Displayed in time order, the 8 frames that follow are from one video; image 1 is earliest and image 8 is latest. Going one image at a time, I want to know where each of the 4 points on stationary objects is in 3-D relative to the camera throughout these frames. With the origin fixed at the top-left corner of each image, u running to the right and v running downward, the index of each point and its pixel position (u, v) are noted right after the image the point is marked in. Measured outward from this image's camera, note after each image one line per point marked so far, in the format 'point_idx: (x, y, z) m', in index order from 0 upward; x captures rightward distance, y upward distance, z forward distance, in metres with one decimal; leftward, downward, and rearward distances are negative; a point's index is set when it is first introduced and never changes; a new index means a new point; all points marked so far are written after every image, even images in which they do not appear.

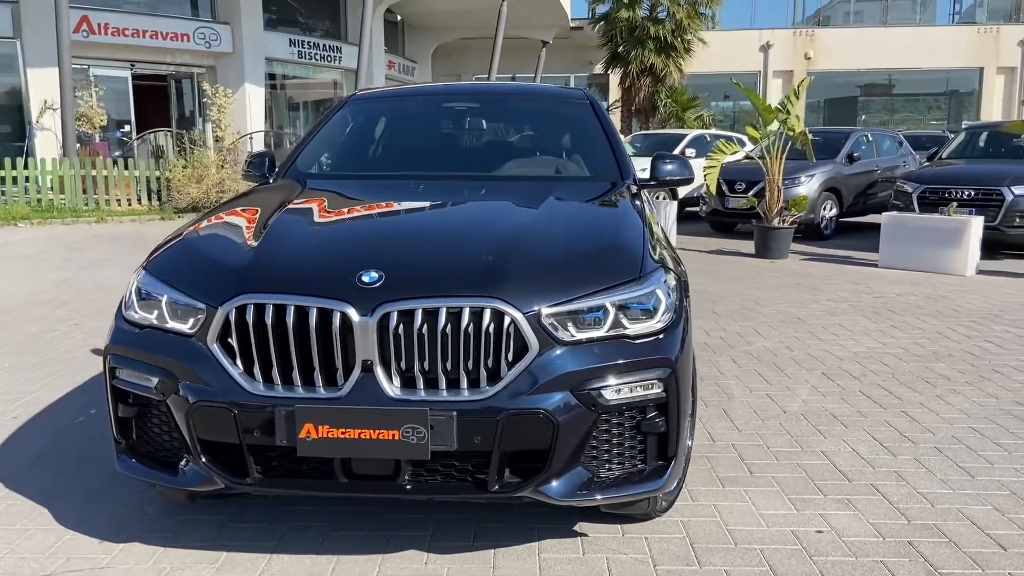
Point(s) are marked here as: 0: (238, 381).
0: (-0.8, -0.3, +2.6) m
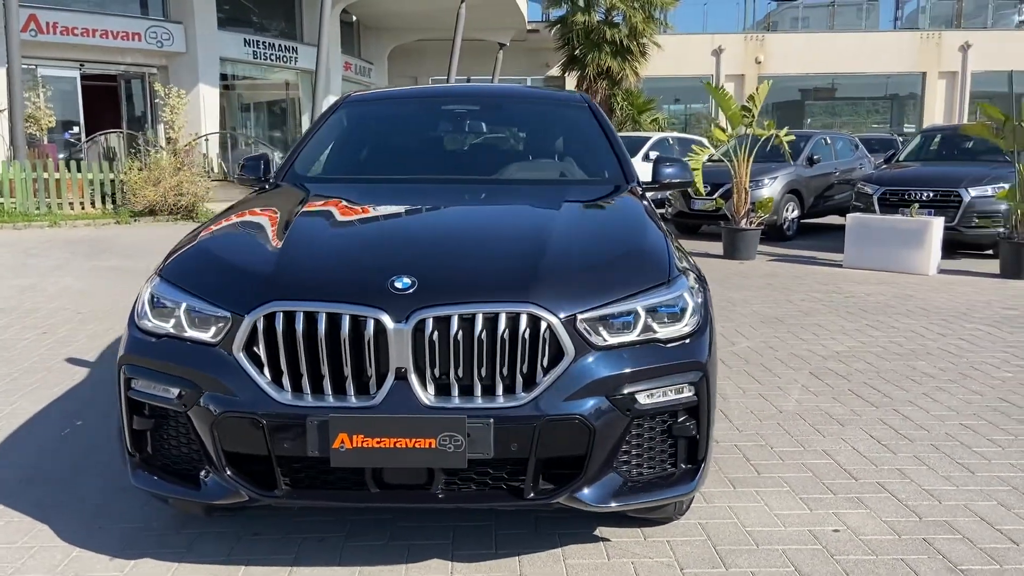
0: (-0.7, -0.3, +2.5) m
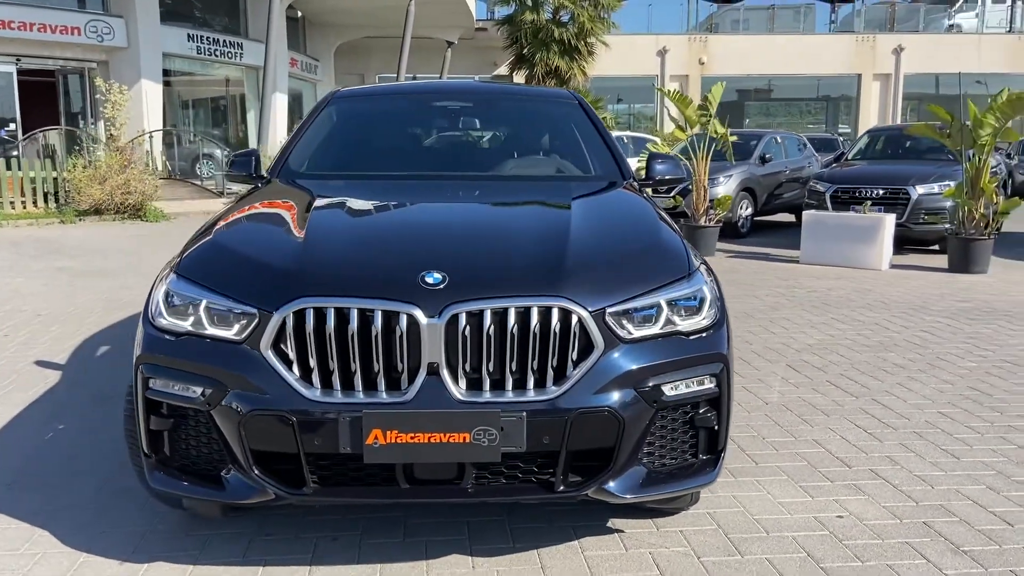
0: (-0.6, -0.3, +2.5) m
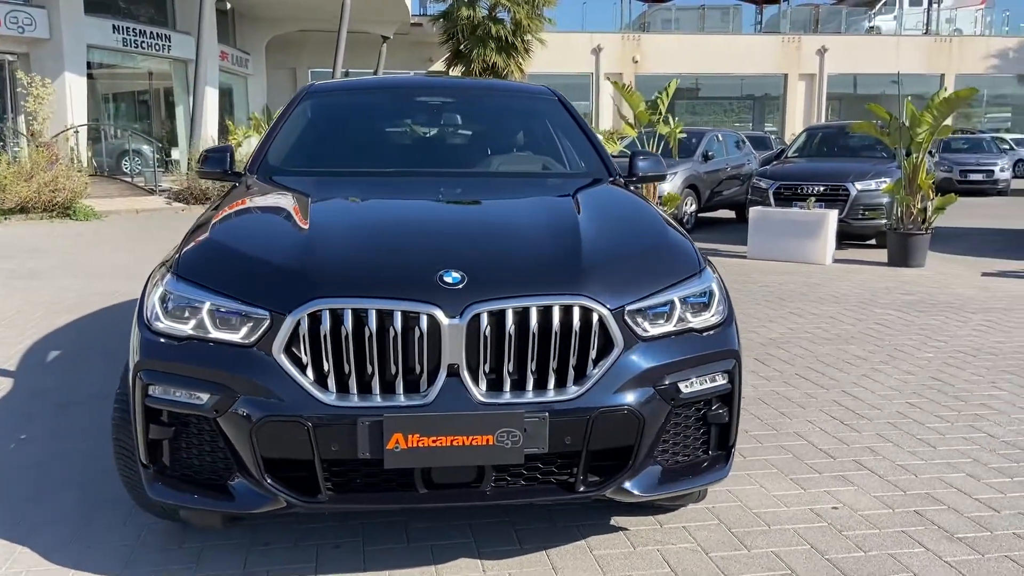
0: (-0.6, -0.3, +2.4) m
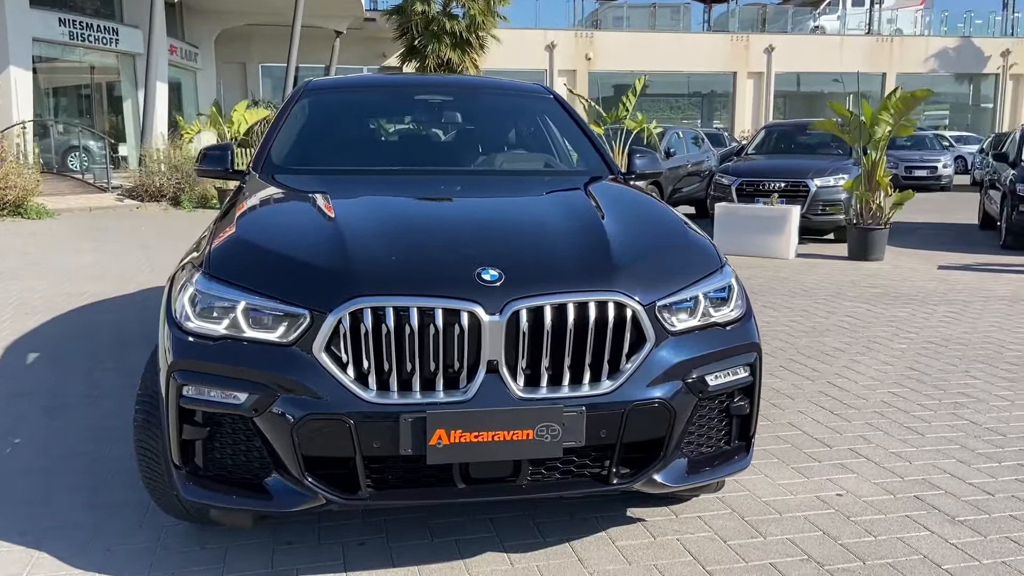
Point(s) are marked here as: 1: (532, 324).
0: (-0.5, -0.3, +2.4) m
1: (+0.1, -0.1, +2.5) m
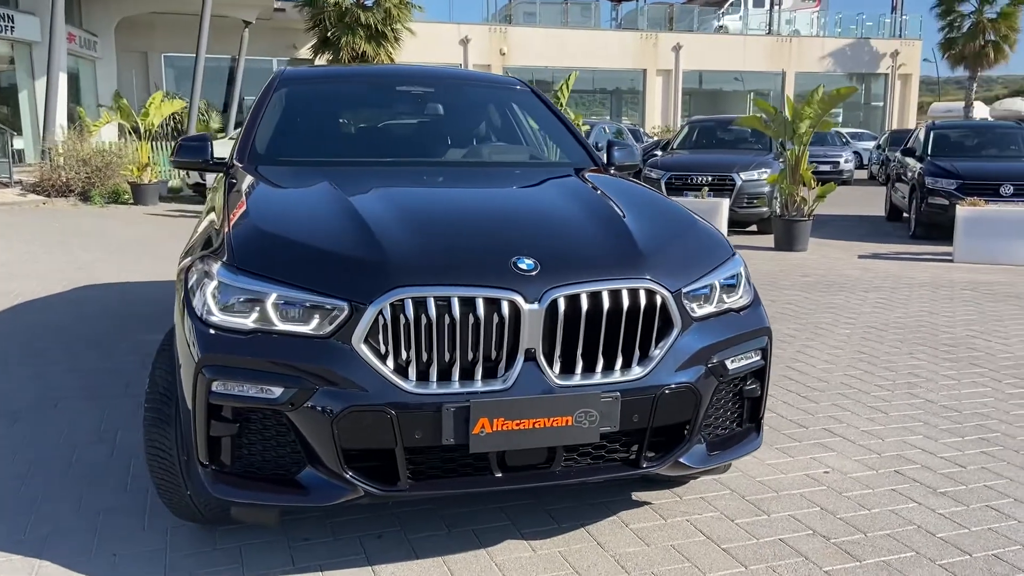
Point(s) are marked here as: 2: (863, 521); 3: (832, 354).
0: (-0.3, -0.3, +2.4) m
1: (+0.2, -0.1, +2.5) m
2: (+1.3, -0.9, +3.2) m
3: (+2.2, -0.5, +5.9) m
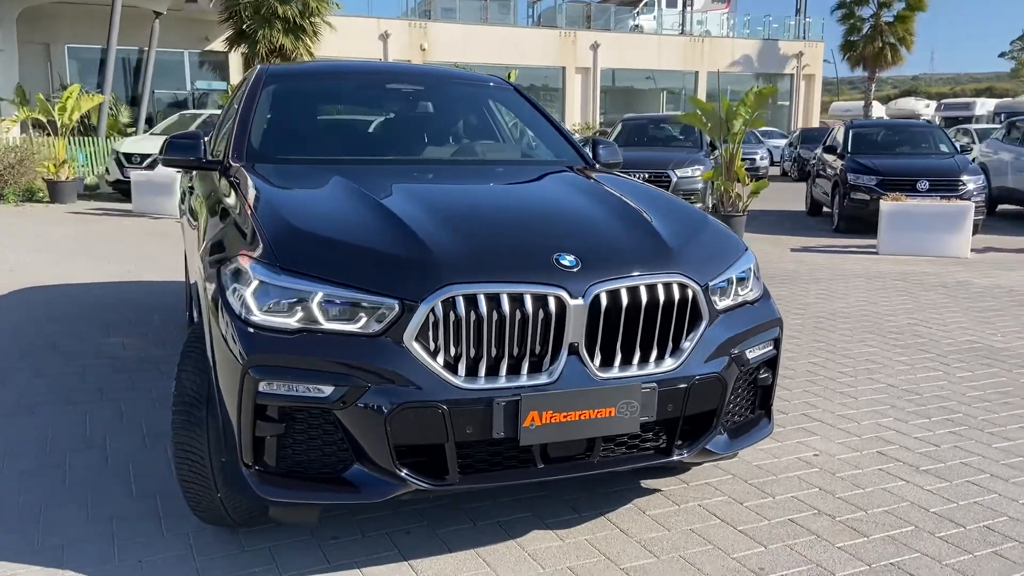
0: (-0.2, -0.3, +2.4) m
1: (+0.3, -0.1, +2.6) m
2: (+1.4, -0.8, +3.4) m
3: (+2.0, -0.4, +6.1) m
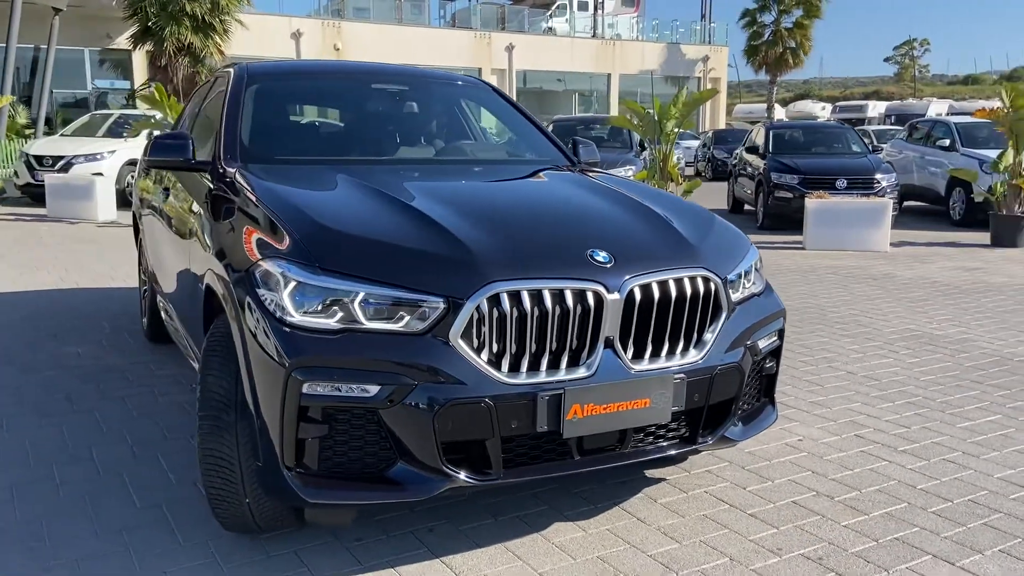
0: (-0.1, -0.2, +2.5) m
1: (+0.4, 0.0, +2.7) m
2: (+1.4, -0.8, +3.6) m
3: (+1.8, -0.4, +6.4) m
